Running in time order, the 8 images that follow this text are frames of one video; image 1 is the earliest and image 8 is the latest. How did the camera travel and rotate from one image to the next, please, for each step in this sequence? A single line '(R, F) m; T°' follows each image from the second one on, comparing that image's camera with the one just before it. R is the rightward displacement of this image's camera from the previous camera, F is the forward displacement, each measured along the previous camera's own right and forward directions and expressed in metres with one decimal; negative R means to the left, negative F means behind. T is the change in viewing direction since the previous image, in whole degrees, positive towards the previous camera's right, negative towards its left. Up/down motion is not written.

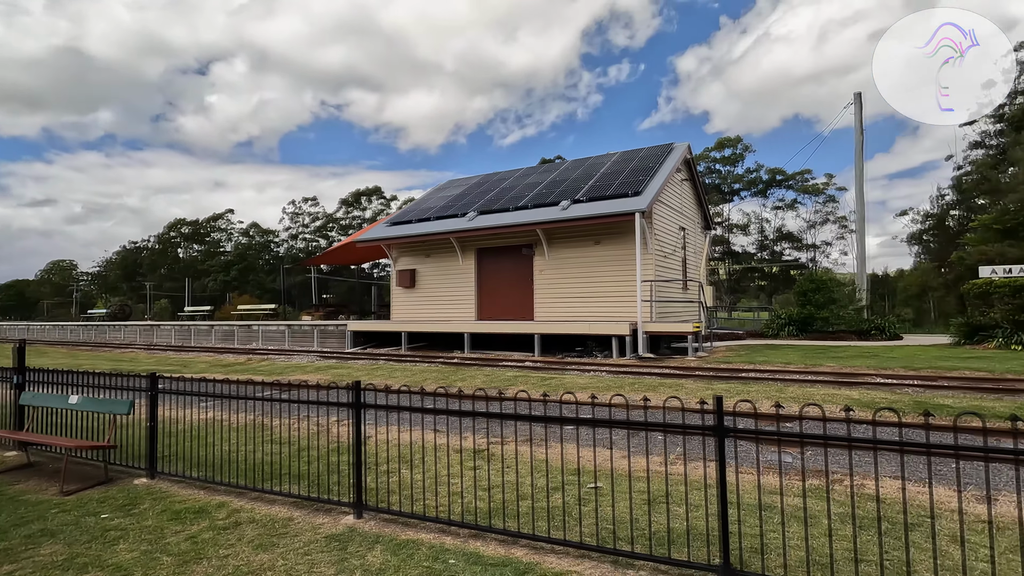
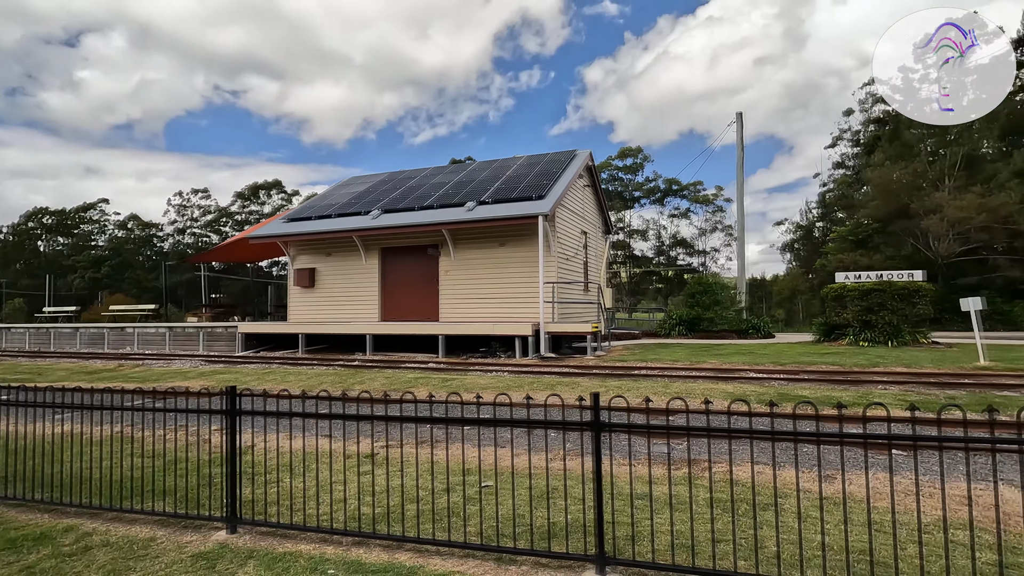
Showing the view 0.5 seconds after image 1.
(+0.2, 0.0) m; +10°
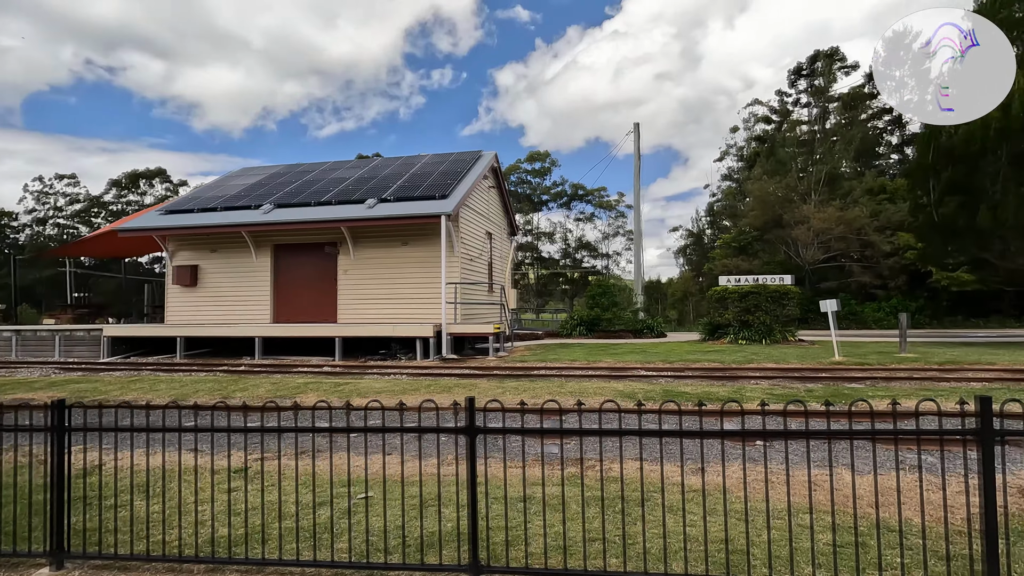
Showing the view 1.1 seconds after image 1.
(+0.2, +0.1) m; +10°
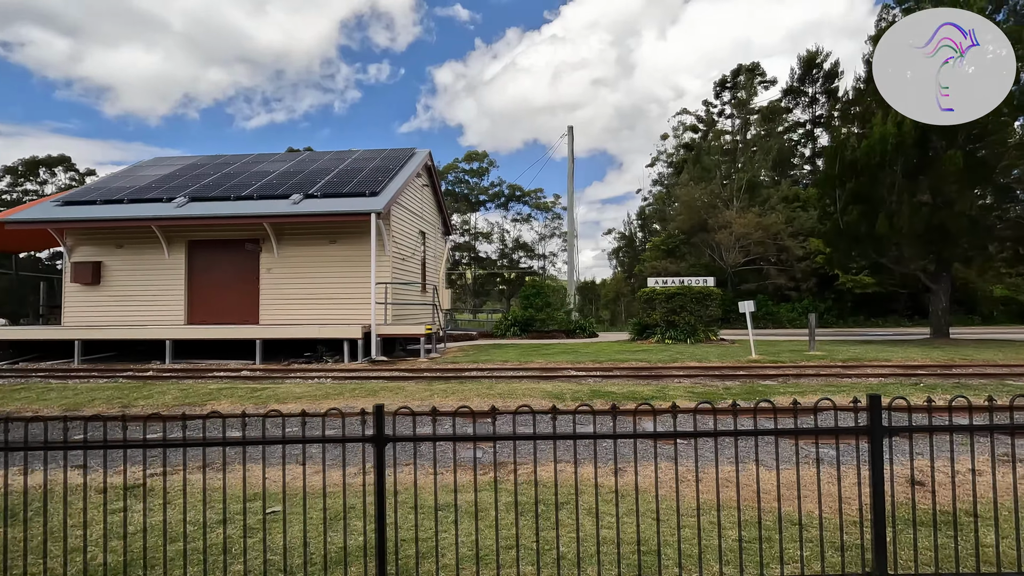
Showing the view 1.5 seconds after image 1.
(+0.1, +0.1) m; +7°
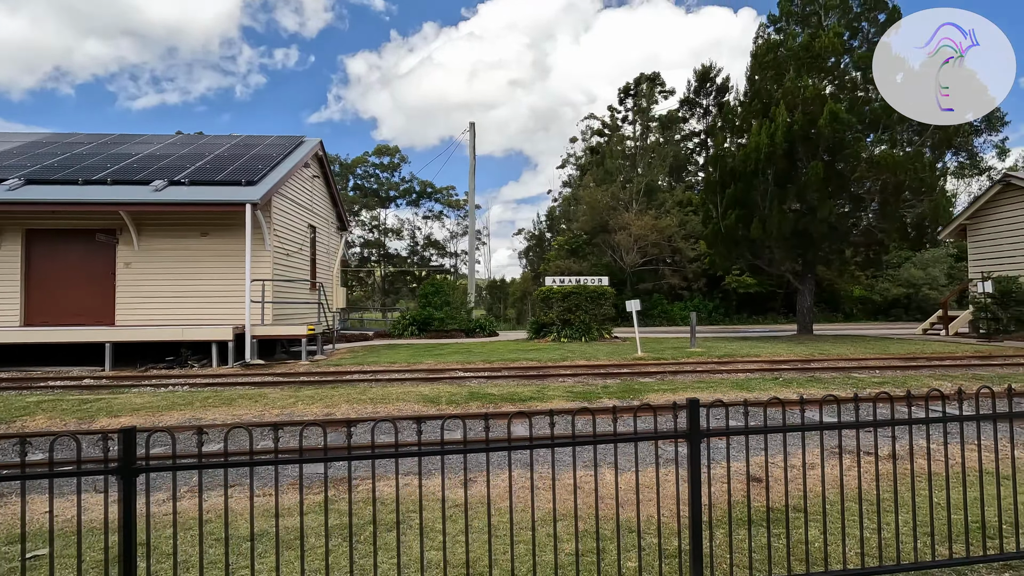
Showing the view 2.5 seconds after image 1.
(+0.6, +0.3) m; +9°
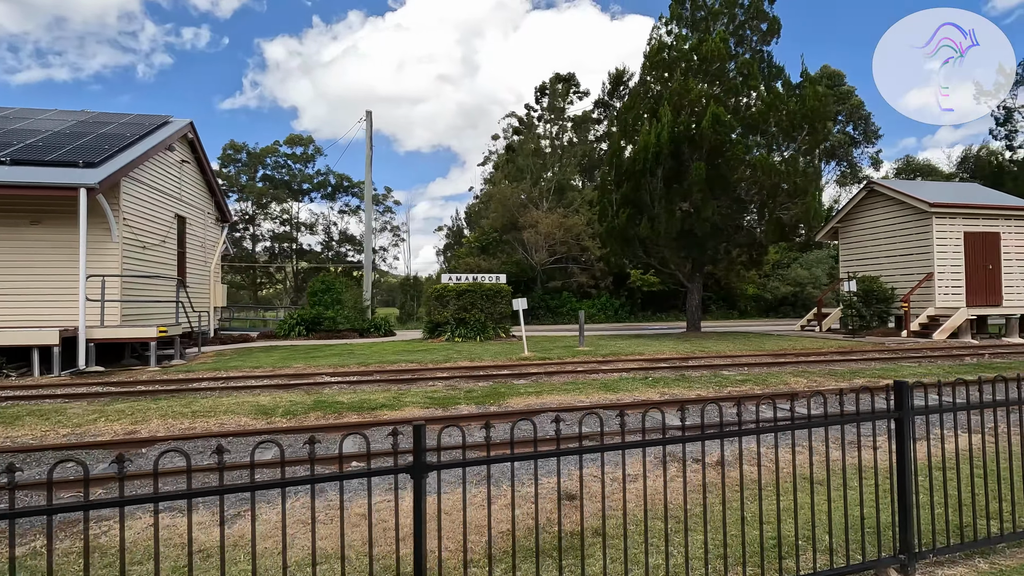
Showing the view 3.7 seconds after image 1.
(+1.0, +0.5) m; +8°
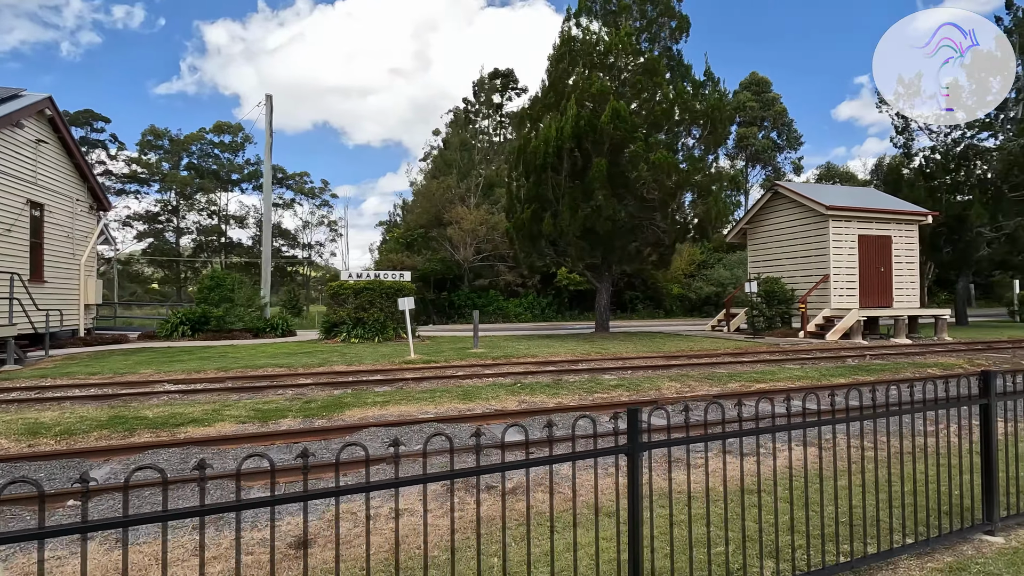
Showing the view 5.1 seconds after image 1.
(+1.4, +0.6) m; +5°
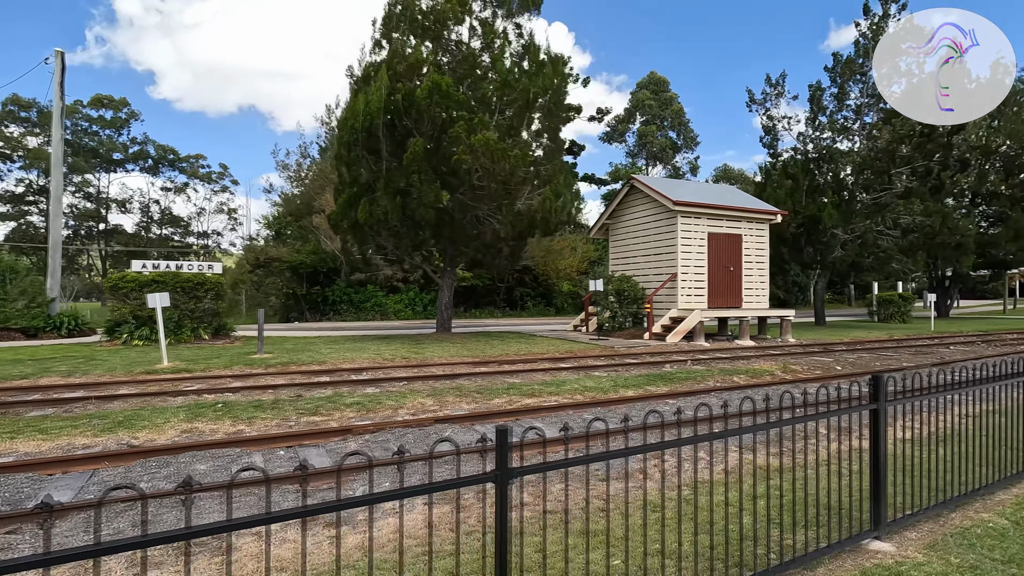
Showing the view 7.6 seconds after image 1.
(+2.8, +1.3) m; +7°
